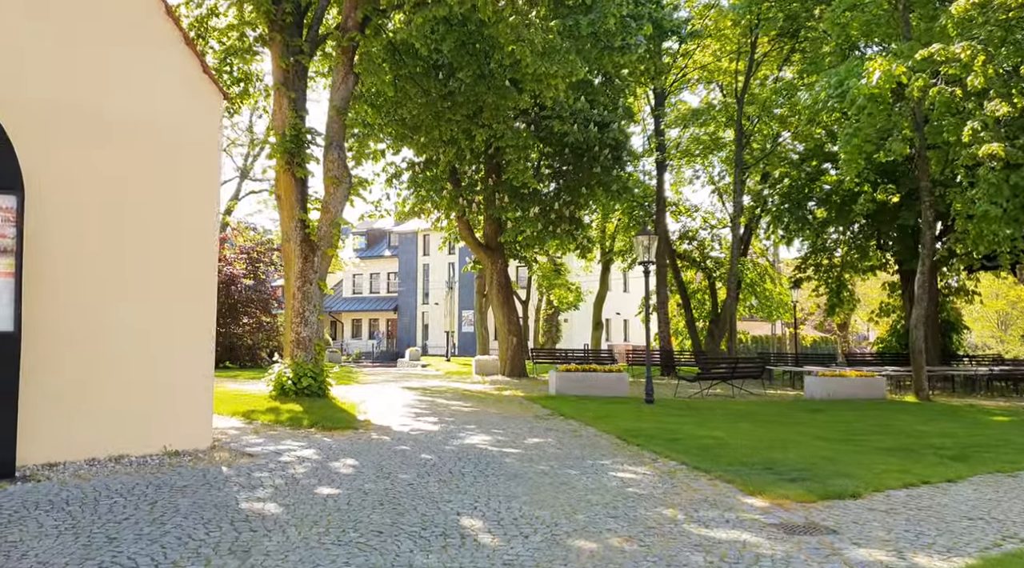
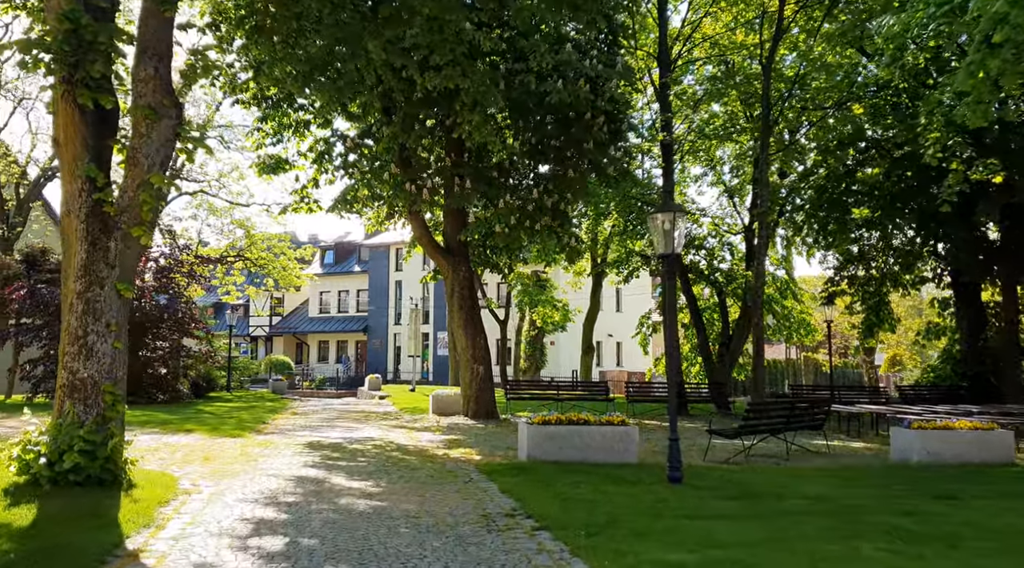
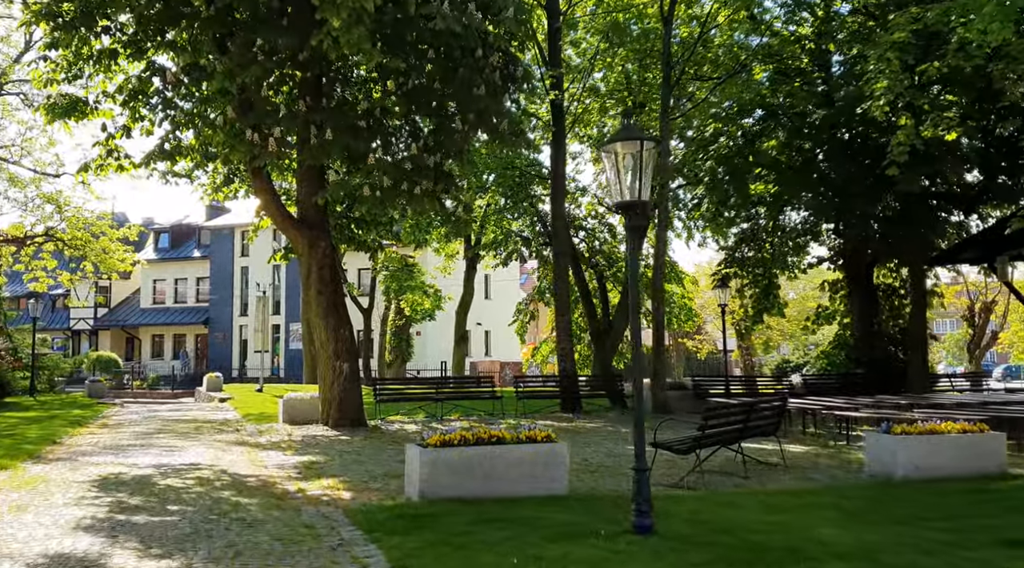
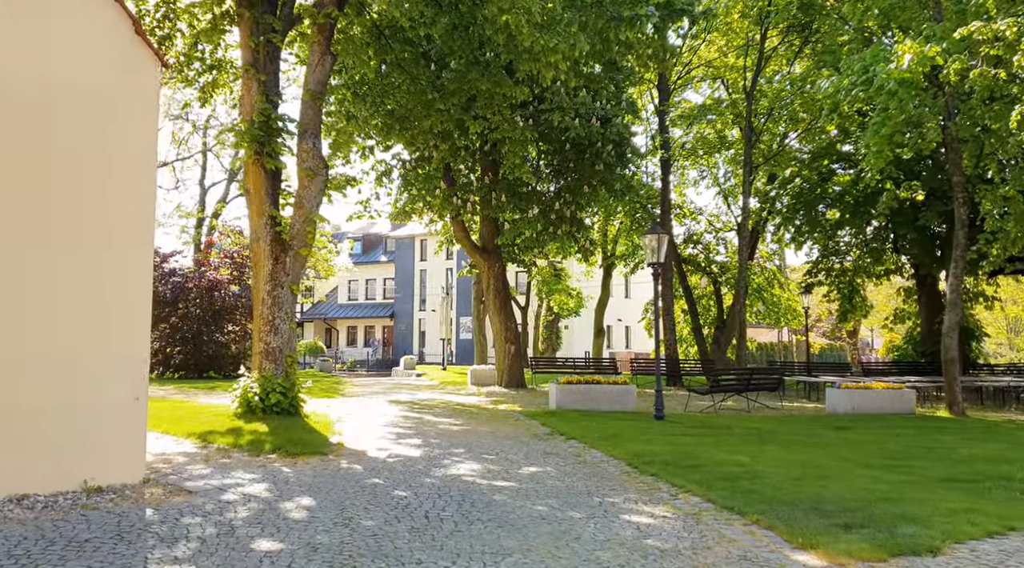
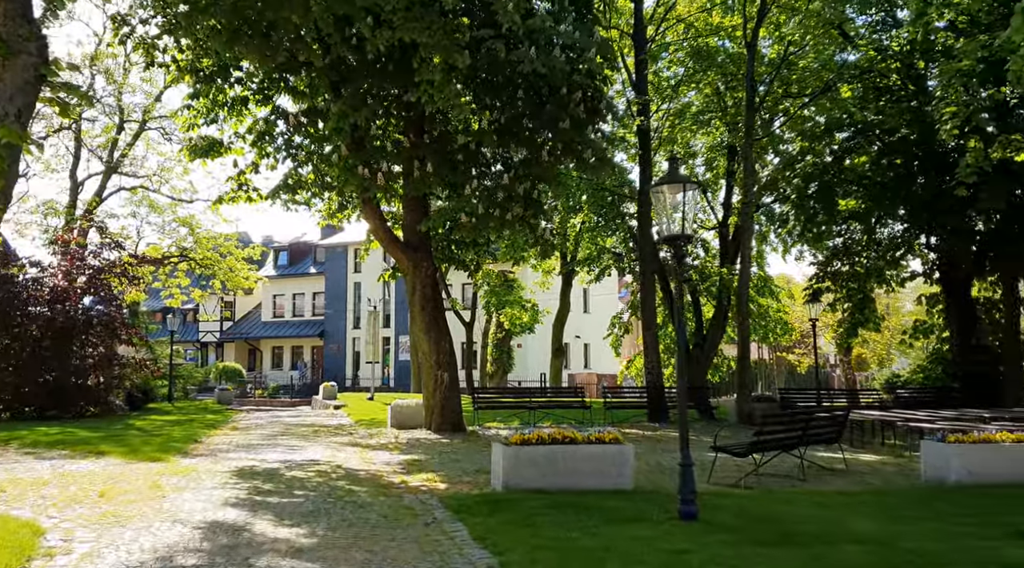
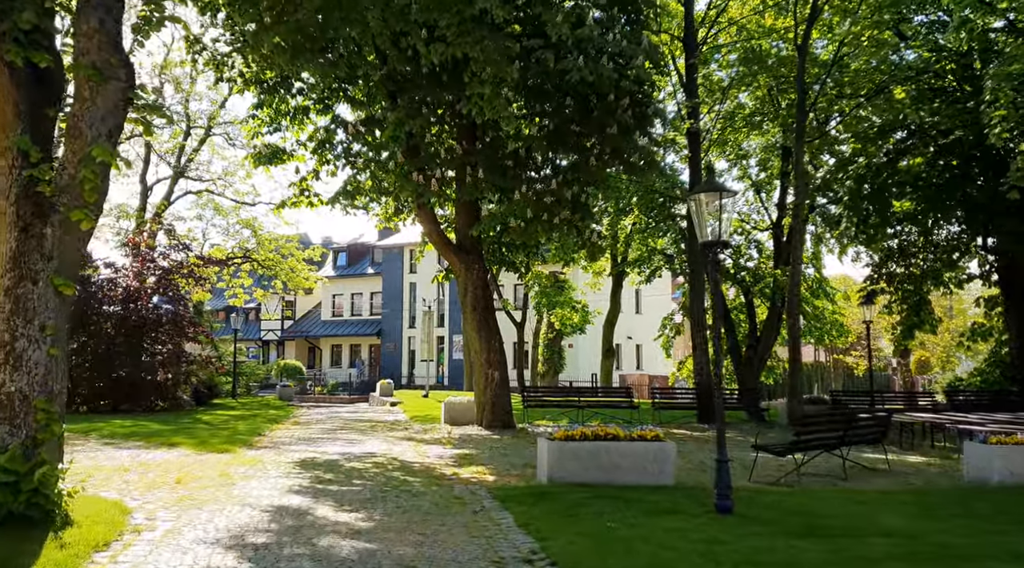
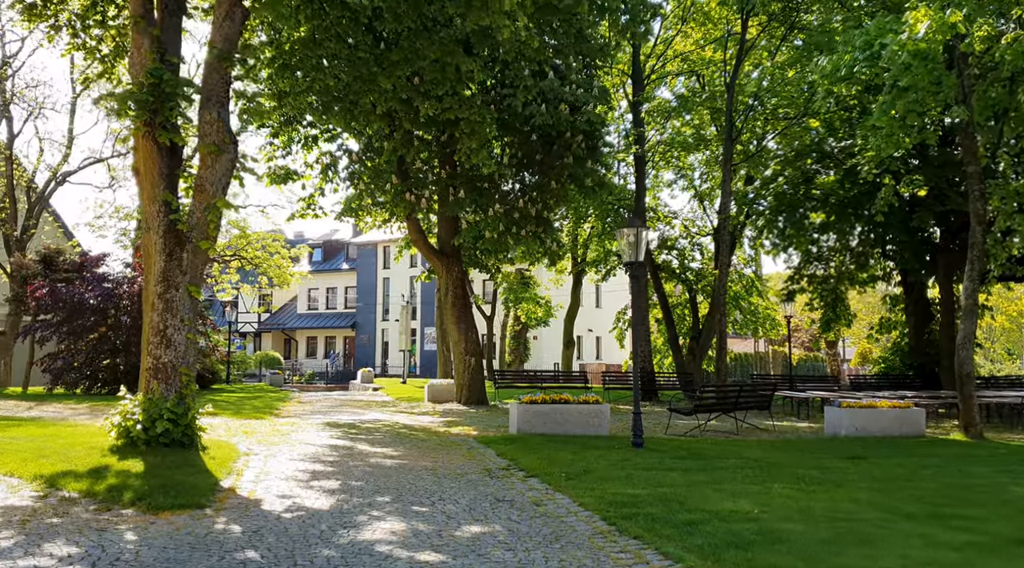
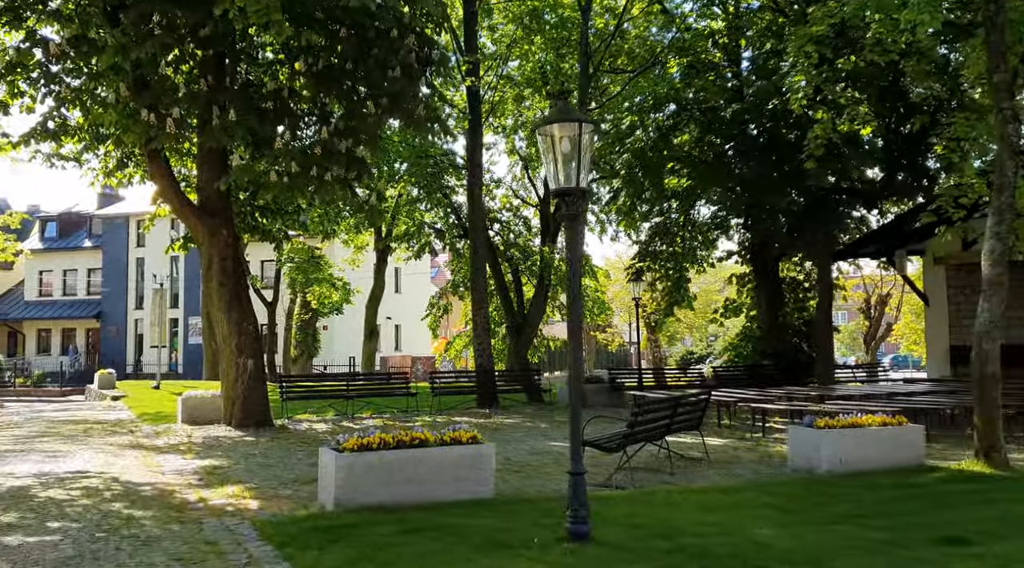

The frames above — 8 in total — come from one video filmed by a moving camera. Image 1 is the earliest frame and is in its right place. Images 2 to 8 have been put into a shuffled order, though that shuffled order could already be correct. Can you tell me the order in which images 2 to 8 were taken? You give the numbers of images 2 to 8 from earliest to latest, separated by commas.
4, 7, 2, 6, 5, 3, 8
